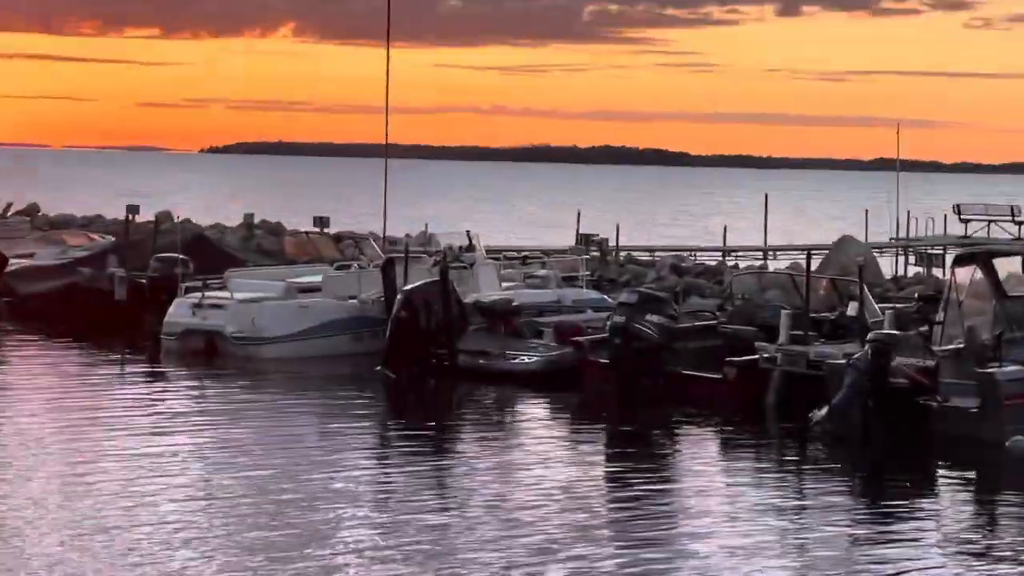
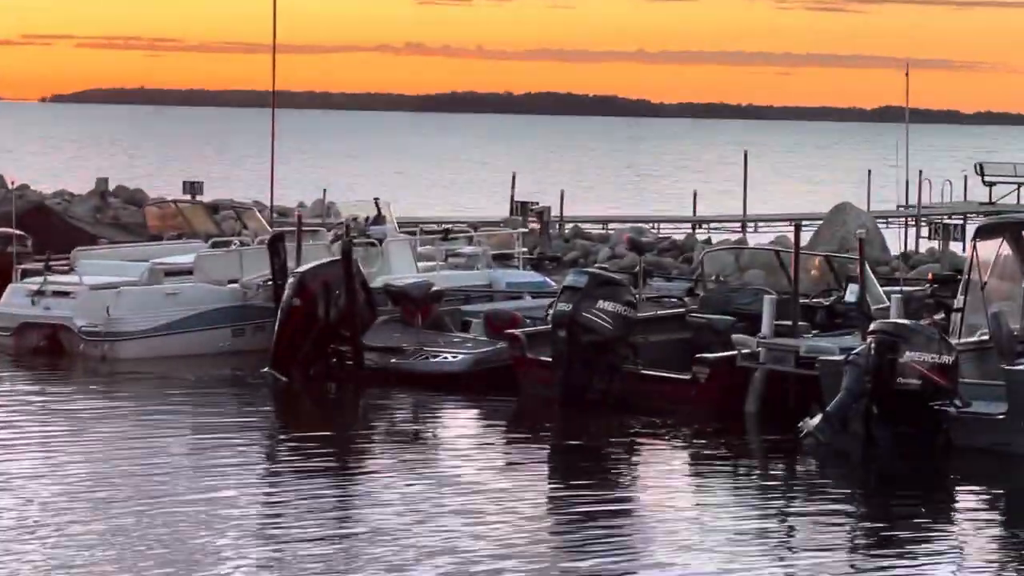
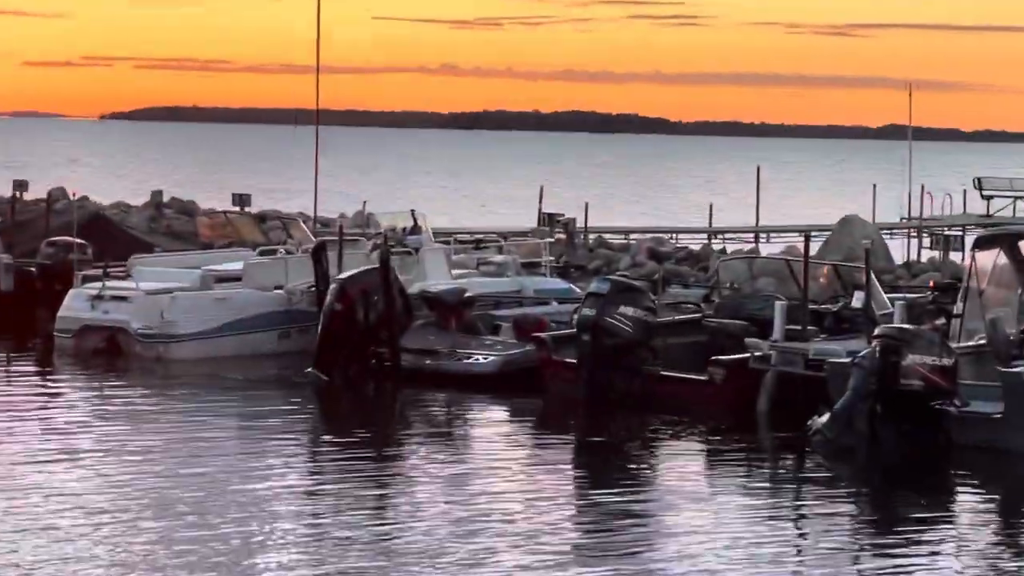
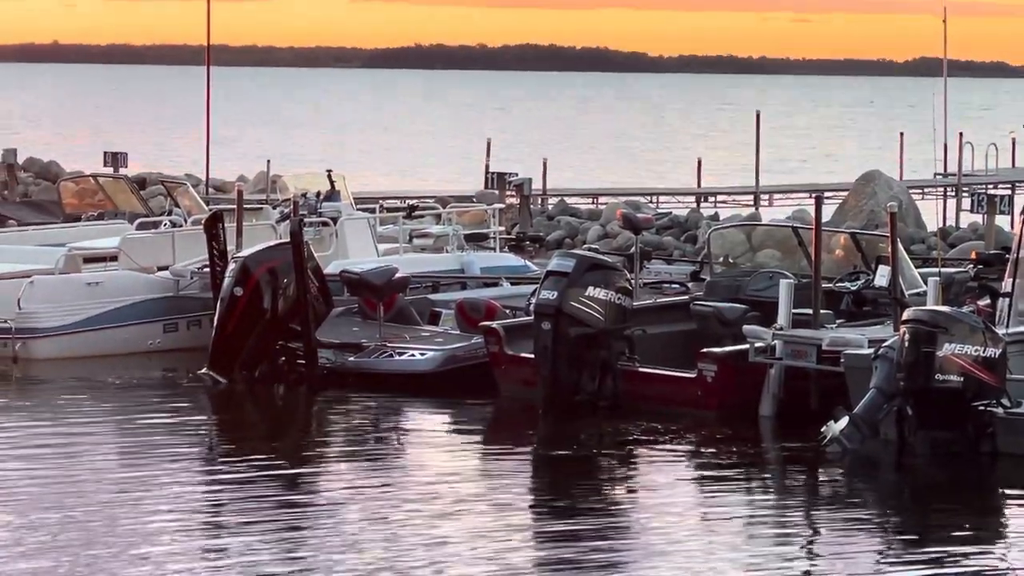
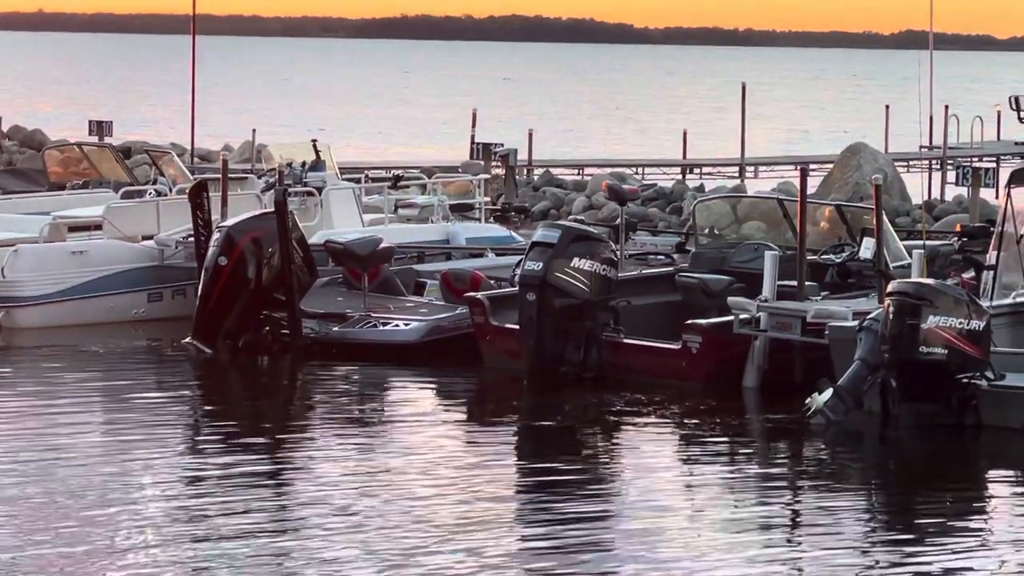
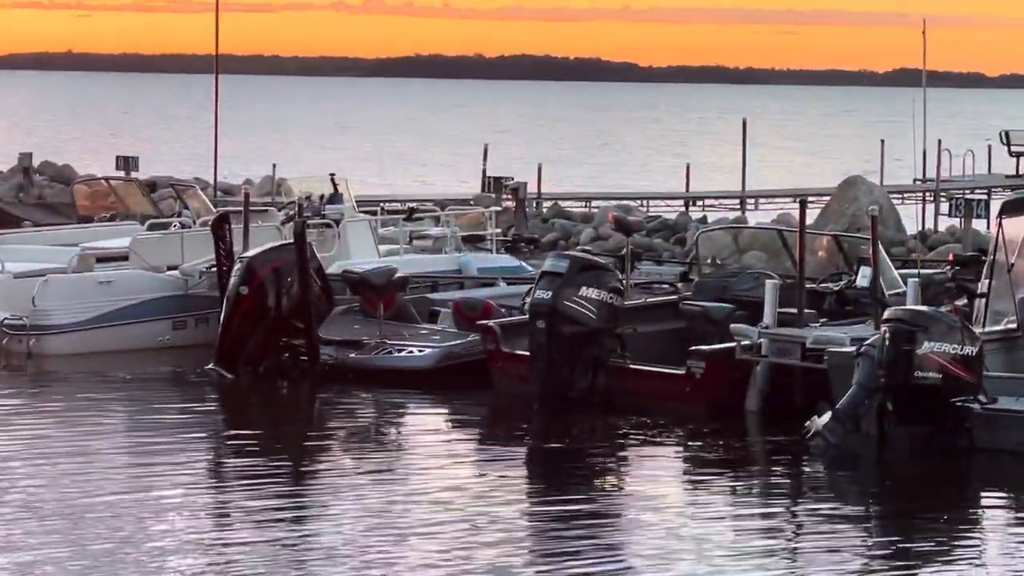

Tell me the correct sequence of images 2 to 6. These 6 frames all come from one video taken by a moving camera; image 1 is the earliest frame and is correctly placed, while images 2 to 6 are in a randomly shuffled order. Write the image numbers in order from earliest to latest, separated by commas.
3, 2, 6, 5, 4
